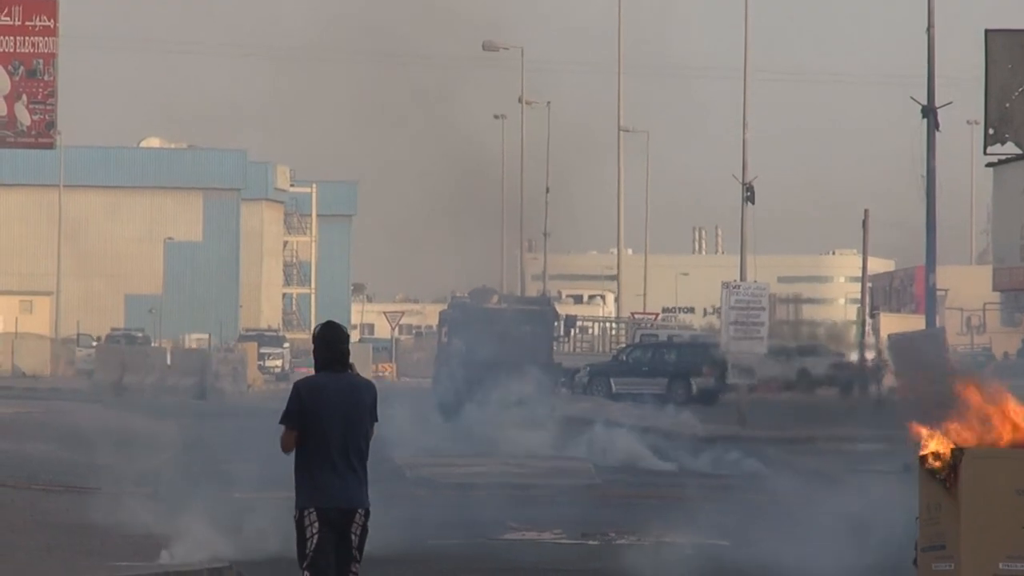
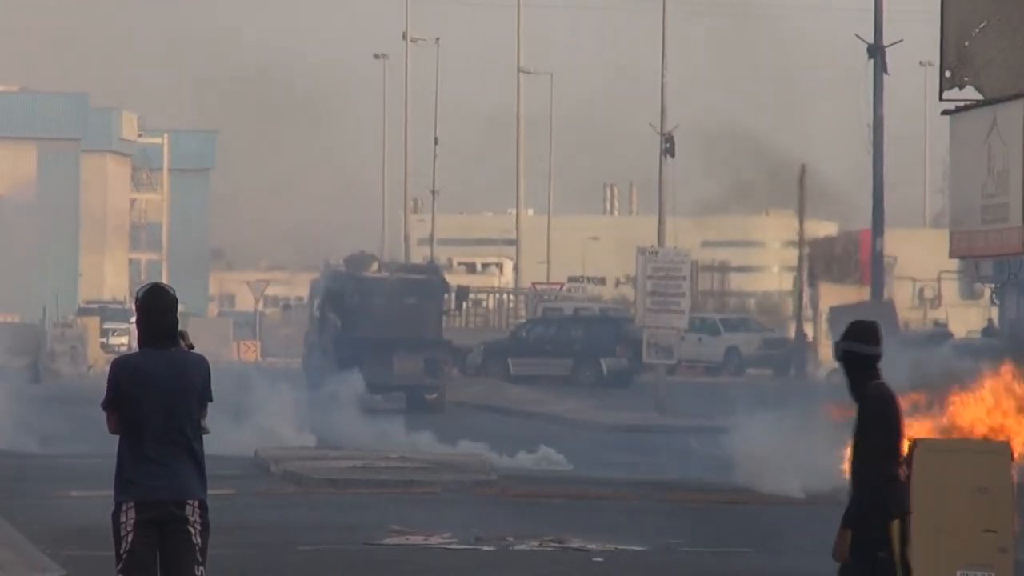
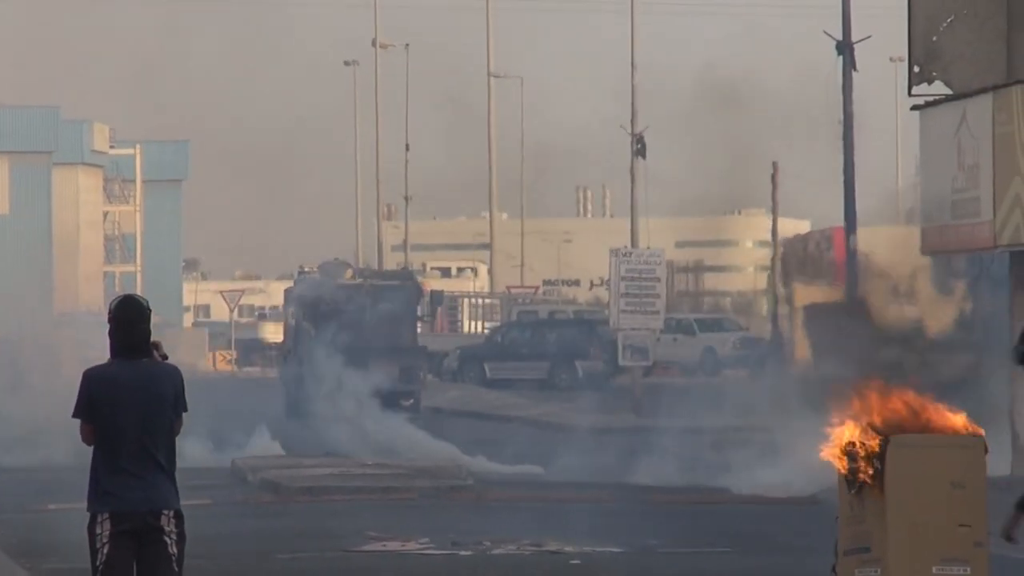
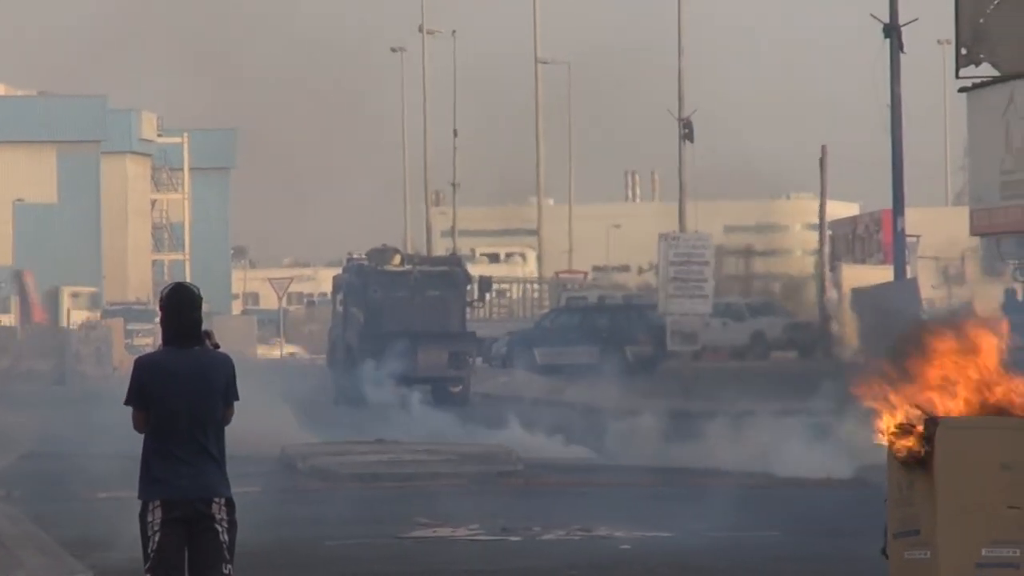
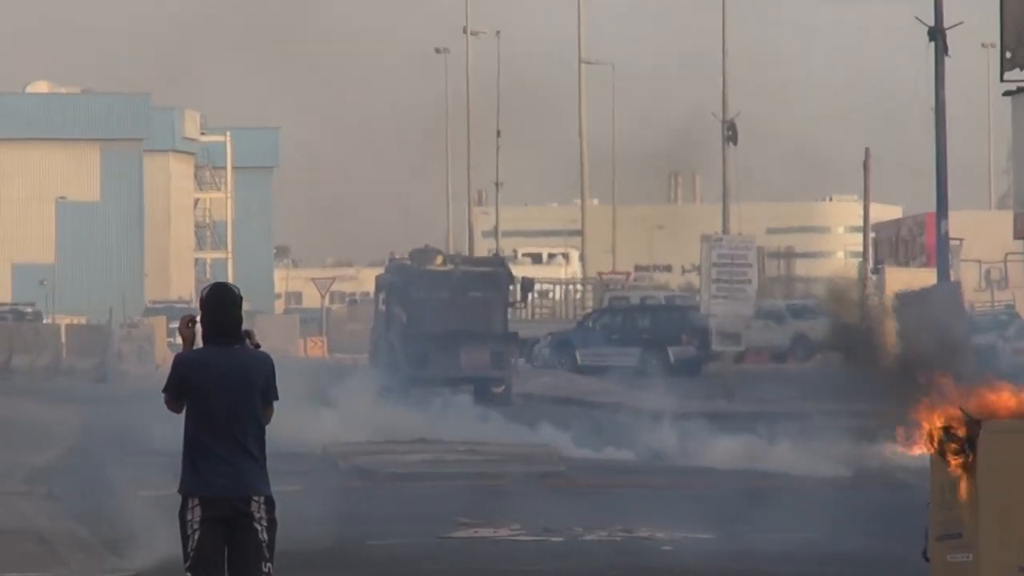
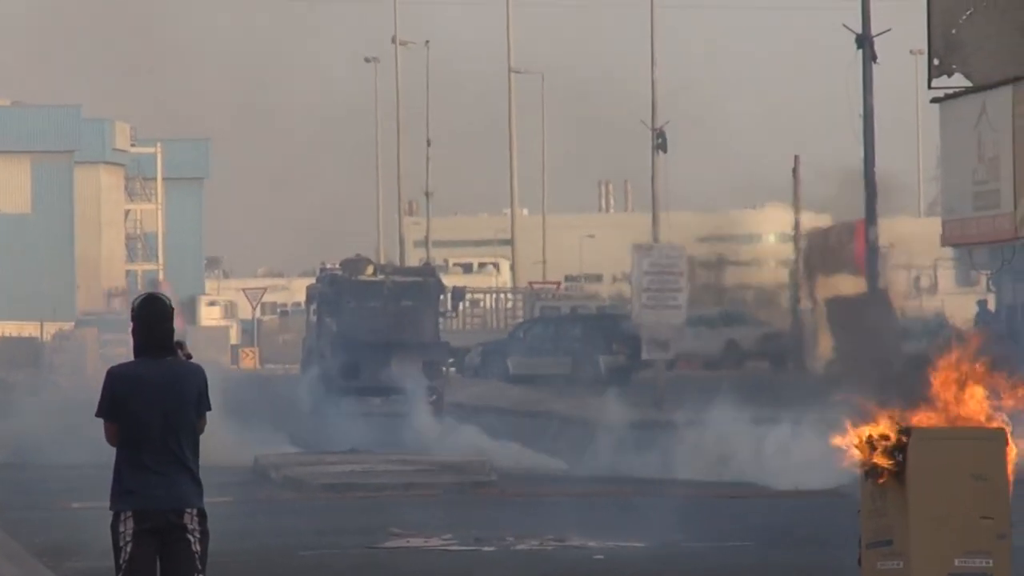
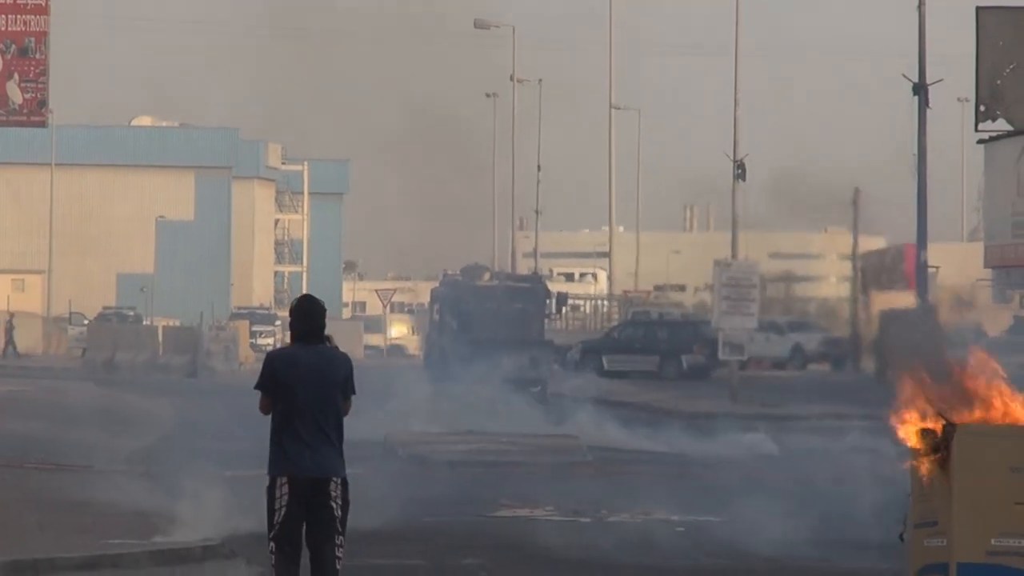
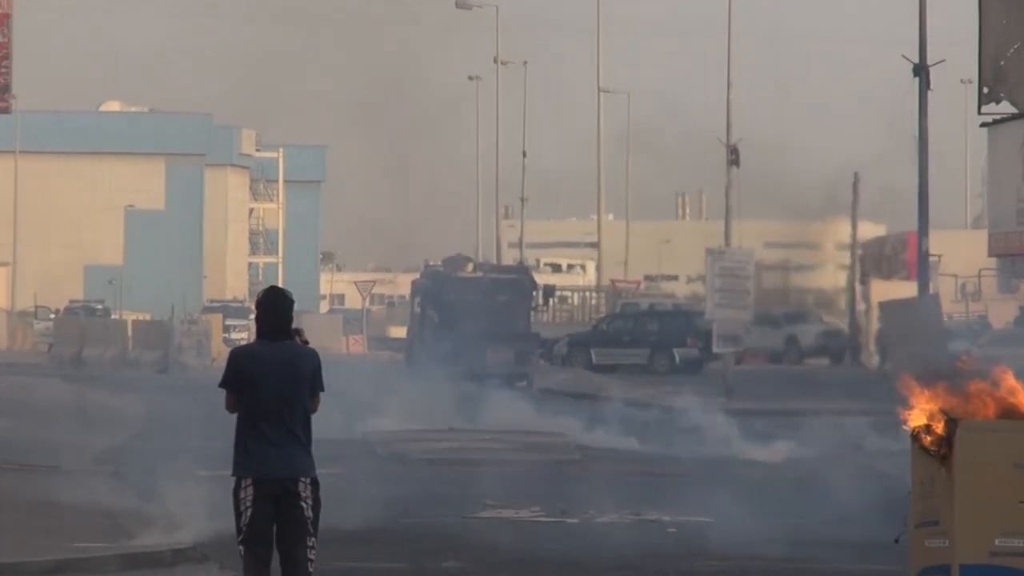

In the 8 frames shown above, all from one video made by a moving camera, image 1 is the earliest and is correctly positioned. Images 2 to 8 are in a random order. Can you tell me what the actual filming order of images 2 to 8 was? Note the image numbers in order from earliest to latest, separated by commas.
7, 8, 5, 4, 6, 3, 2
